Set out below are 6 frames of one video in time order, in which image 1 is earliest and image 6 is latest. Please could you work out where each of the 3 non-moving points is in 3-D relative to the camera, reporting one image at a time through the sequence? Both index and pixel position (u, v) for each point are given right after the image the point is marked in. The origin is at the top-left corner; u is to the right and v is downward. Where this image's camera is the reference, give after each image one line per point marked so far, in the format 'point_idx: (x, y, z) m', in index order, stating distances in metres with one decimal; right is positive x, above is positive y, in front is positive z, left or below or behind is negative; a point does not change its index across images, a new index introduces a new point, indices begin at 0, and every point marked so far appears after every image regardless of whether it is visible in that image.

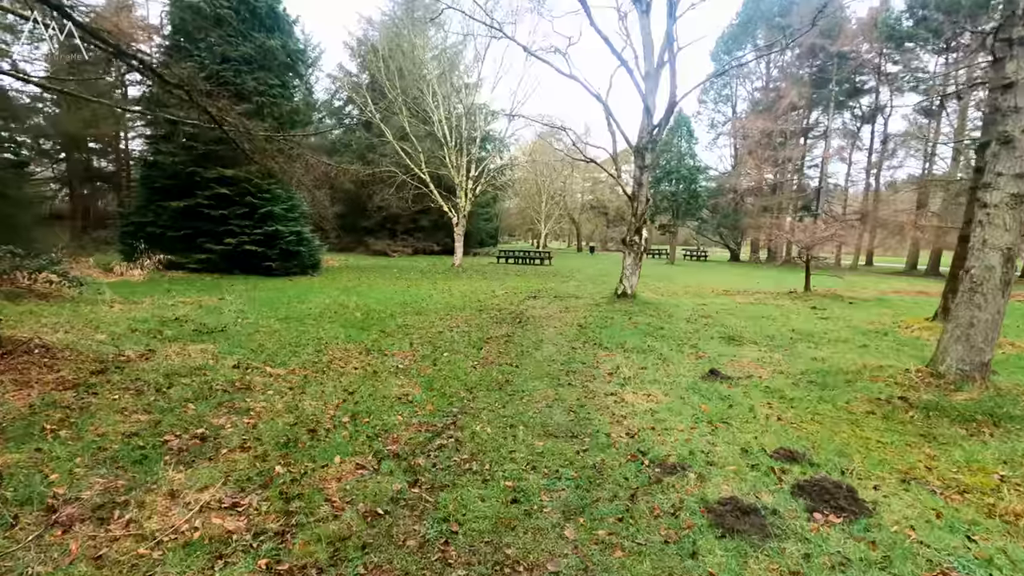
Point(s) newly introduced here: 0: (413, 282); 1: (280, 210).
0: (-2.8, +0.1, +14.9) m
1: (-6.6, +2.2, +15.2) m
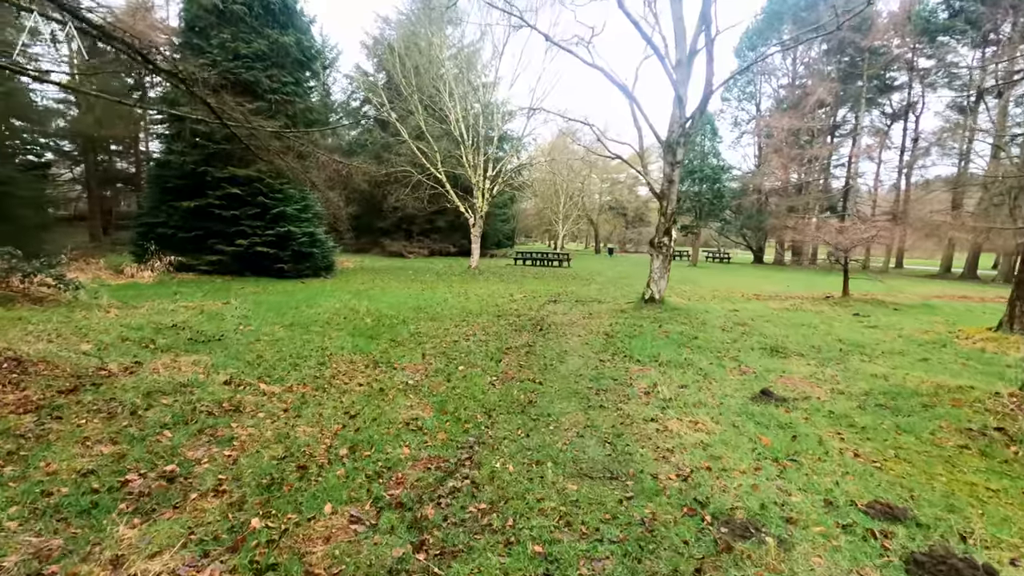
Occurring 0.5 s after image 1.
0: (-2.3, +0.1, +14.4) m
1: (-6.1, +2.1, +14.8) m
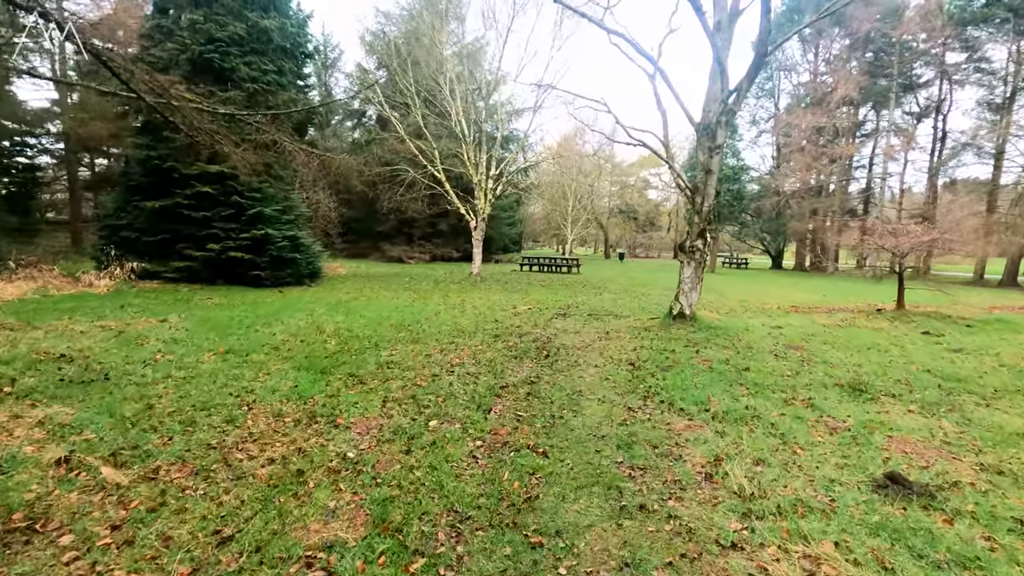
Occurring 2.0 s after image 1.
0: (-2.2, -0.2, +12.8) m
1: (-6.0, +1.9, +13.3) m
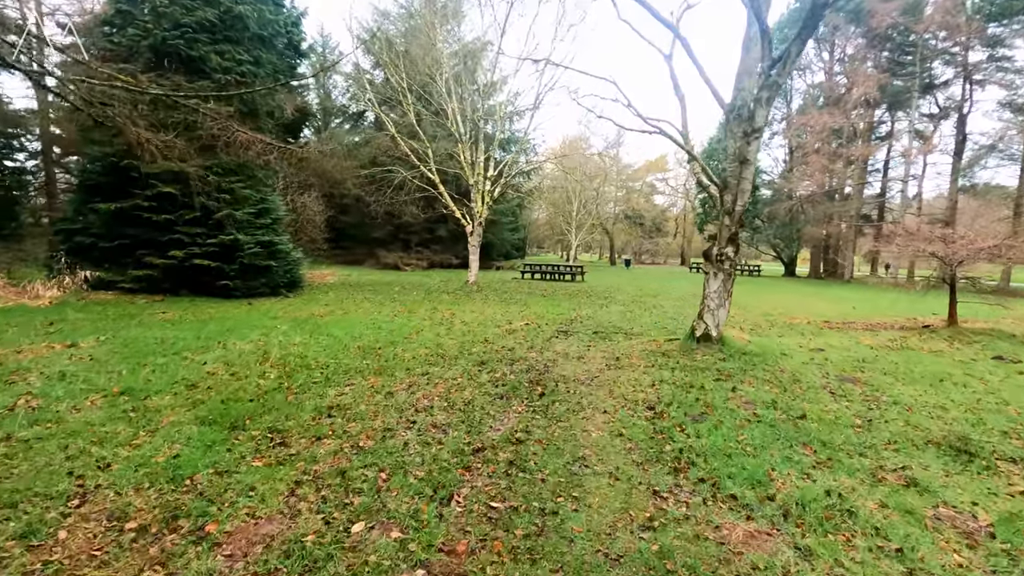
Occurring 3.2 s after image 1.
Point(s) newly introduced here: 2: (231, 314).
0: (-2.3, -0.4, +11.5) m
1: (-6.0, +1.7, +12.1) m
2: (-5.0, -0.5, +9.6) m
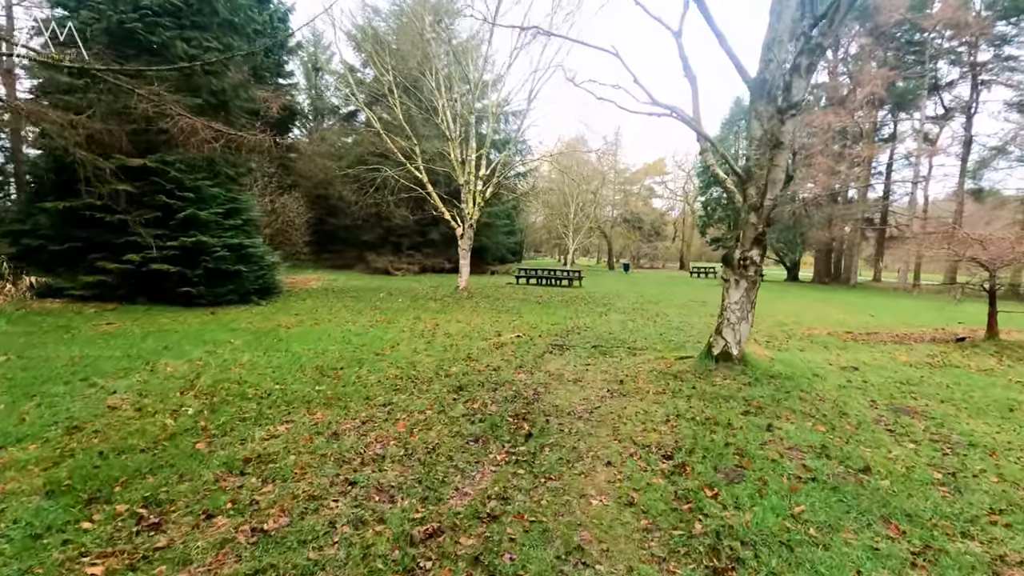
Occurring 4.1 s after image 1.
0: (-2.4, -0.6, +10.5) m
1: (-6.2, +1.5, +11.0) m
2: (-5.2, -0.6, +8.5) m
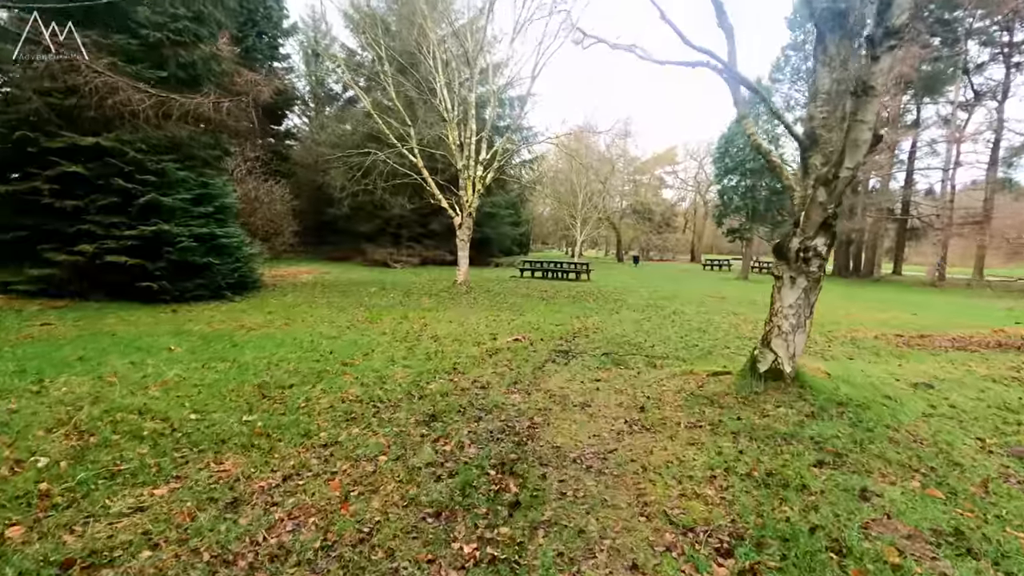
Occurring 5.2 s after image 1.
0: (-2.4, -0.5, +9.3) m
1: (-6.2, +1.6, +9.9) m
2: (-5.2, -0.5, +7.4) m
